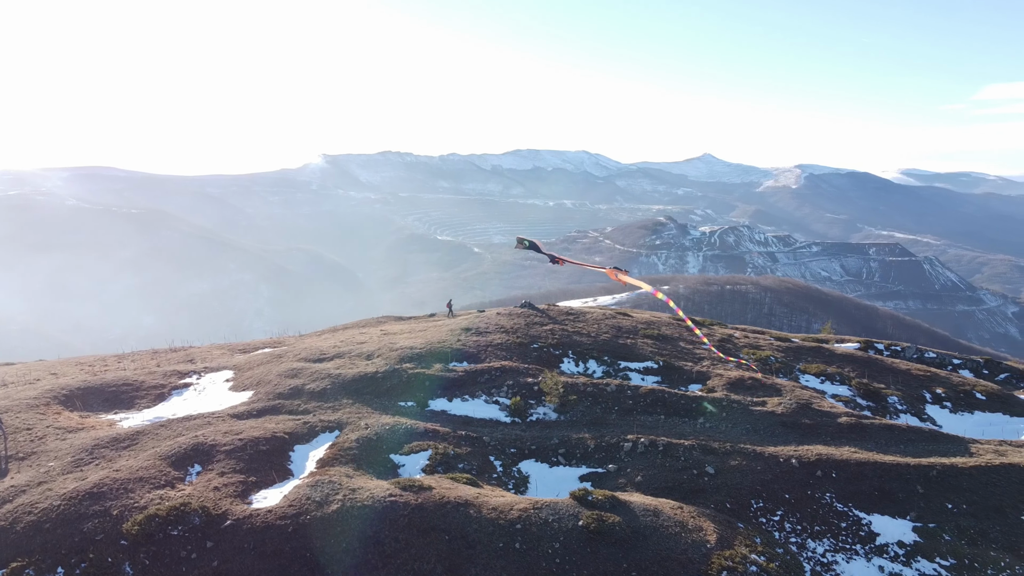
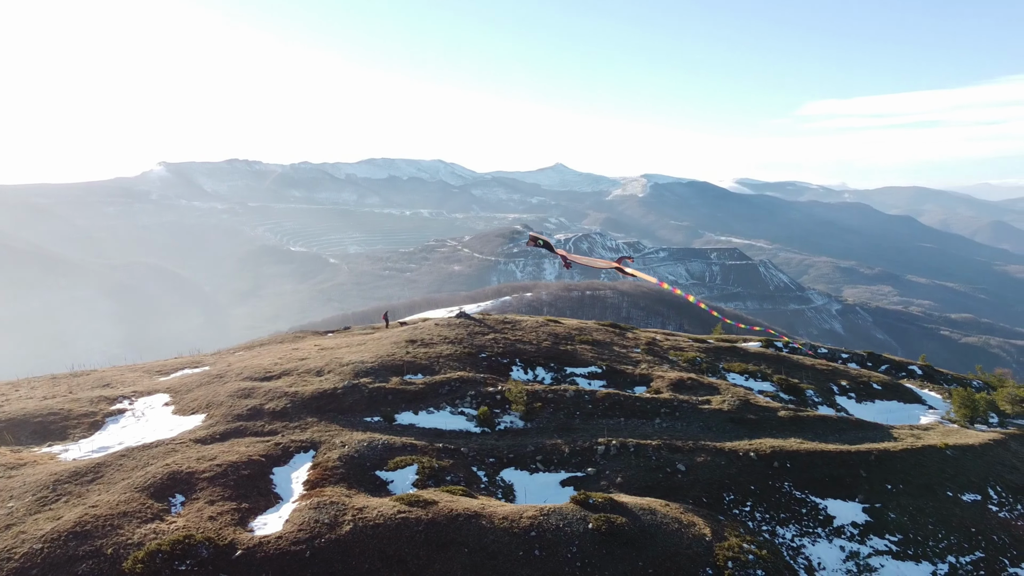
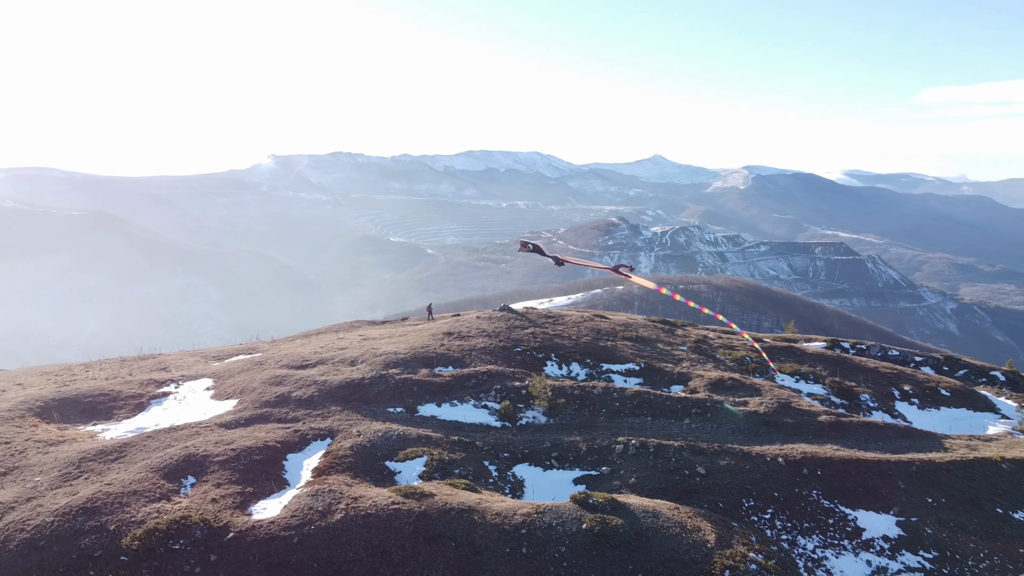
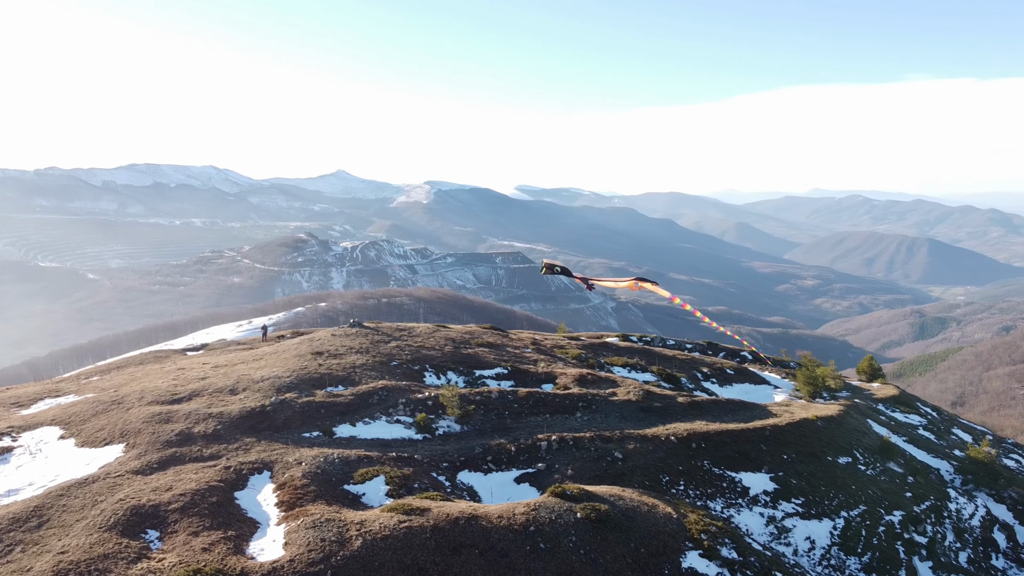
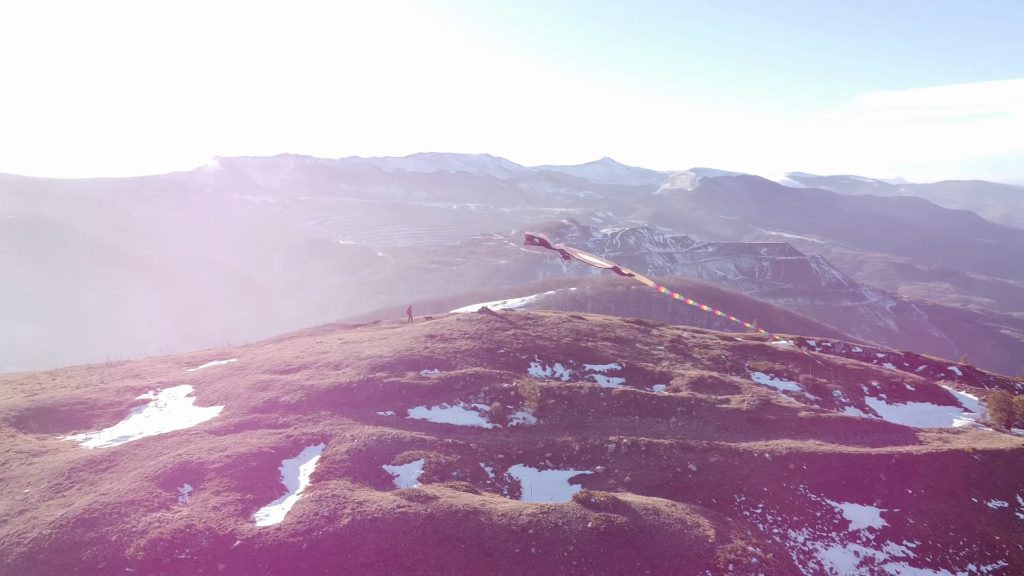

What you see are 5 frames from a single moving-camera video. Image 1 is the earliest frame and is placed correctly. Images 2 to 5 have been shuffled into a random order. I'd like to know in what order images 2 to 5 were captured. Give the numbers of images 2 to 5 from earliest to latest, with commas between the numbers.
3, 5, 2, 4
